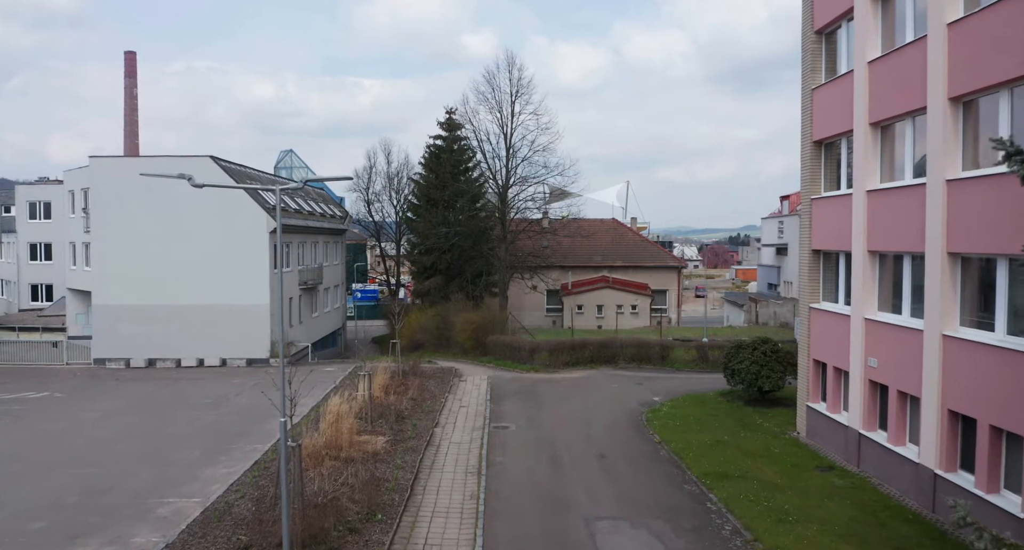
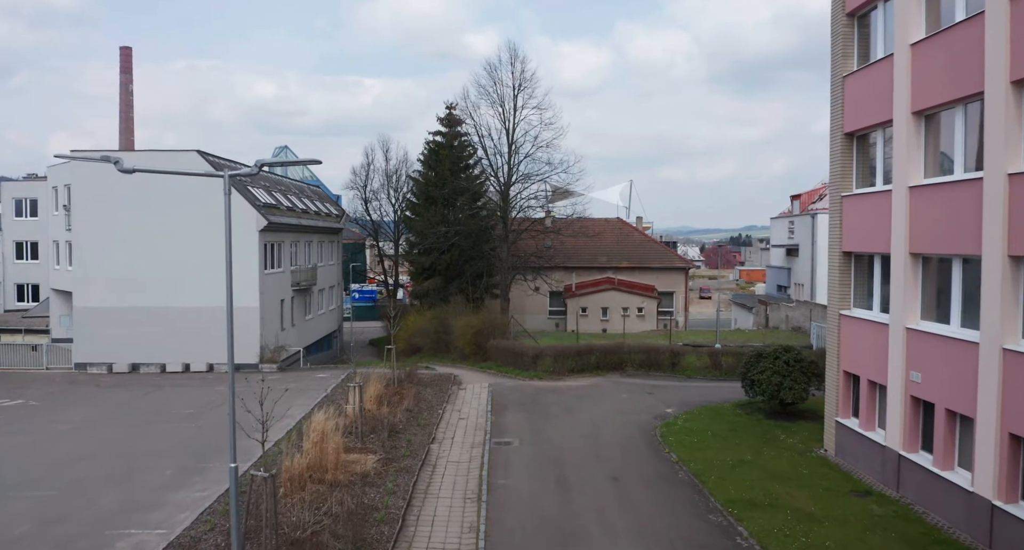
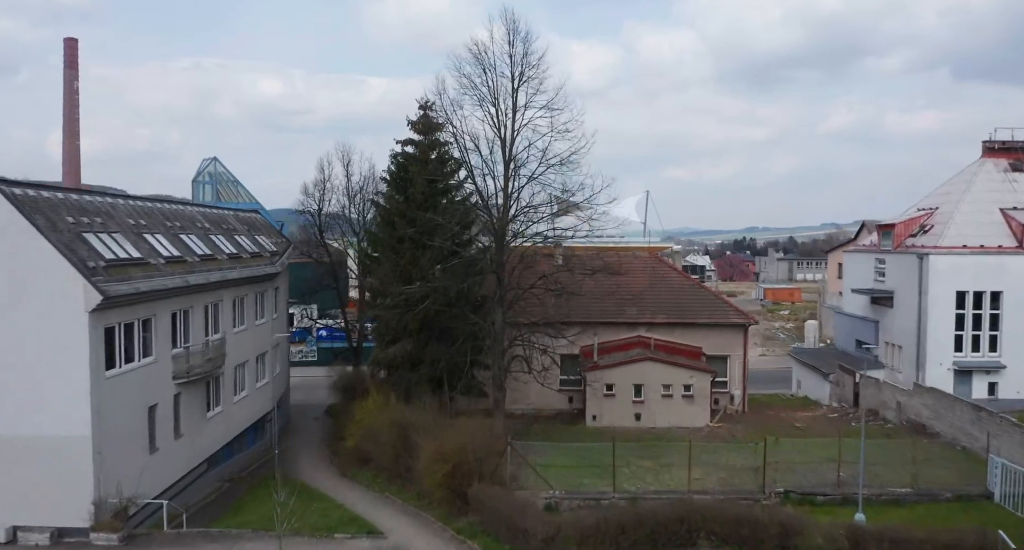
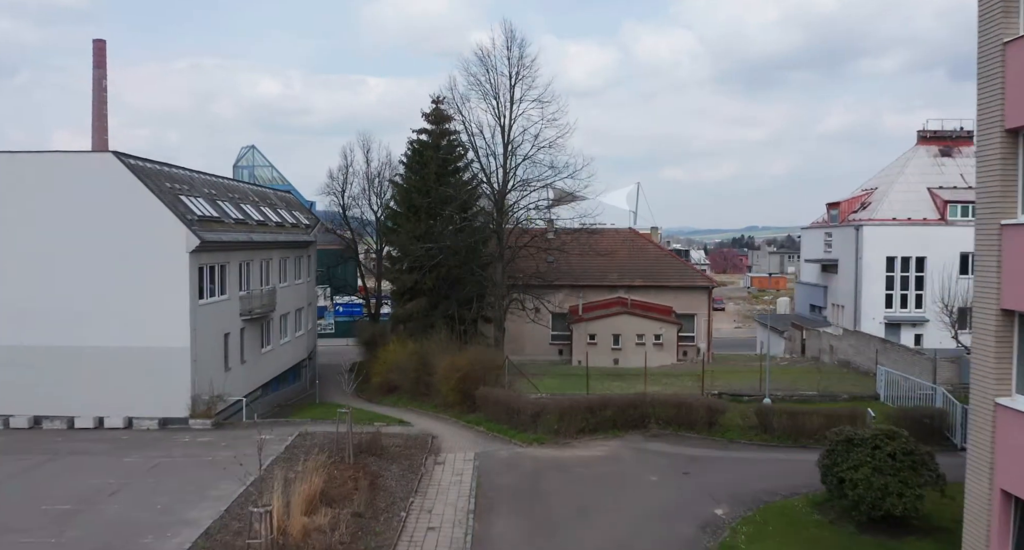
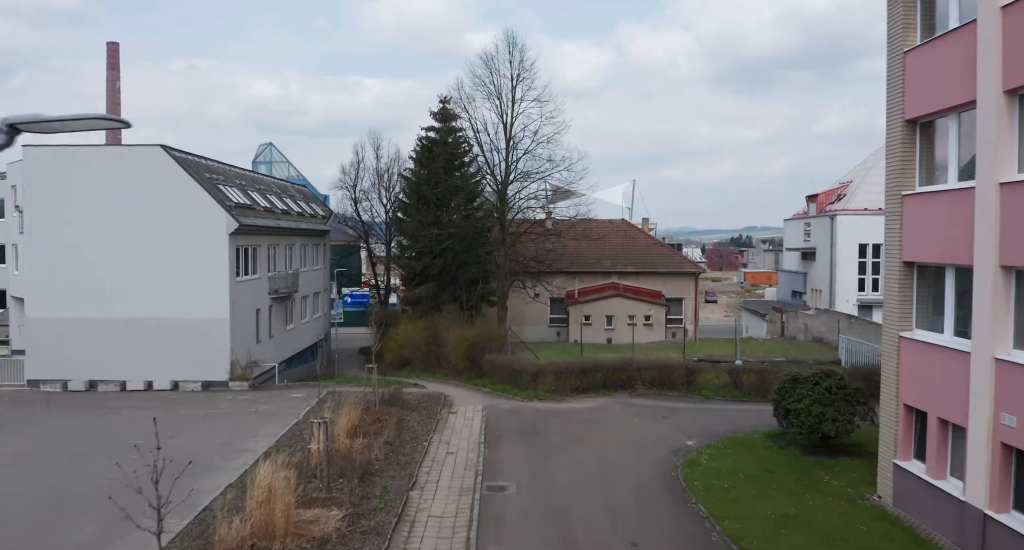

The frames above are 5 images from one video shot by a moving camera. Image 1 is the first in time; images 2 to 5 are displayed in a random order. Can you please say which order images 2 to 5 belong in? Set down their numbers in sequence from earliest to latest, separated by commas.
2, 5, 4, 3
